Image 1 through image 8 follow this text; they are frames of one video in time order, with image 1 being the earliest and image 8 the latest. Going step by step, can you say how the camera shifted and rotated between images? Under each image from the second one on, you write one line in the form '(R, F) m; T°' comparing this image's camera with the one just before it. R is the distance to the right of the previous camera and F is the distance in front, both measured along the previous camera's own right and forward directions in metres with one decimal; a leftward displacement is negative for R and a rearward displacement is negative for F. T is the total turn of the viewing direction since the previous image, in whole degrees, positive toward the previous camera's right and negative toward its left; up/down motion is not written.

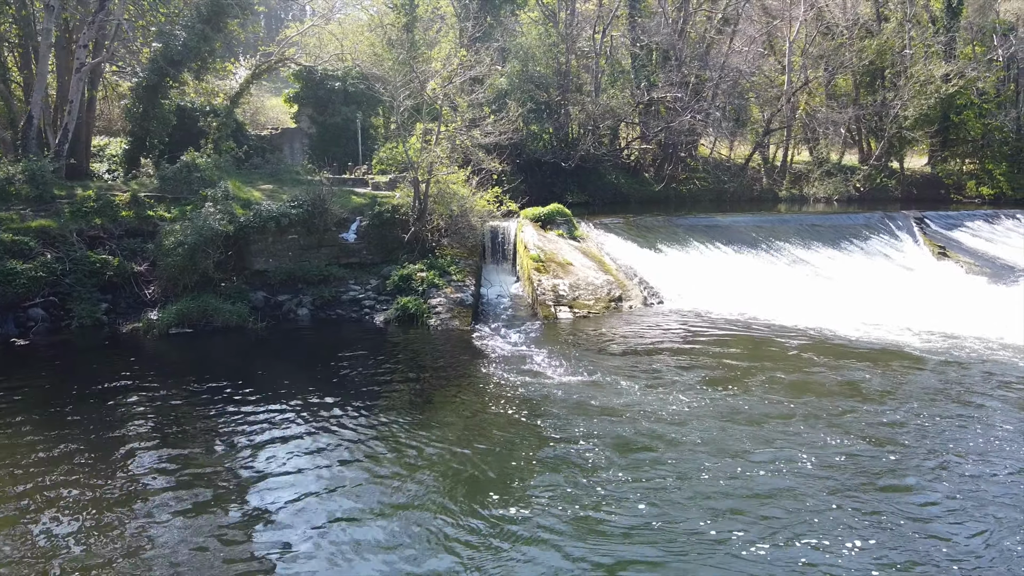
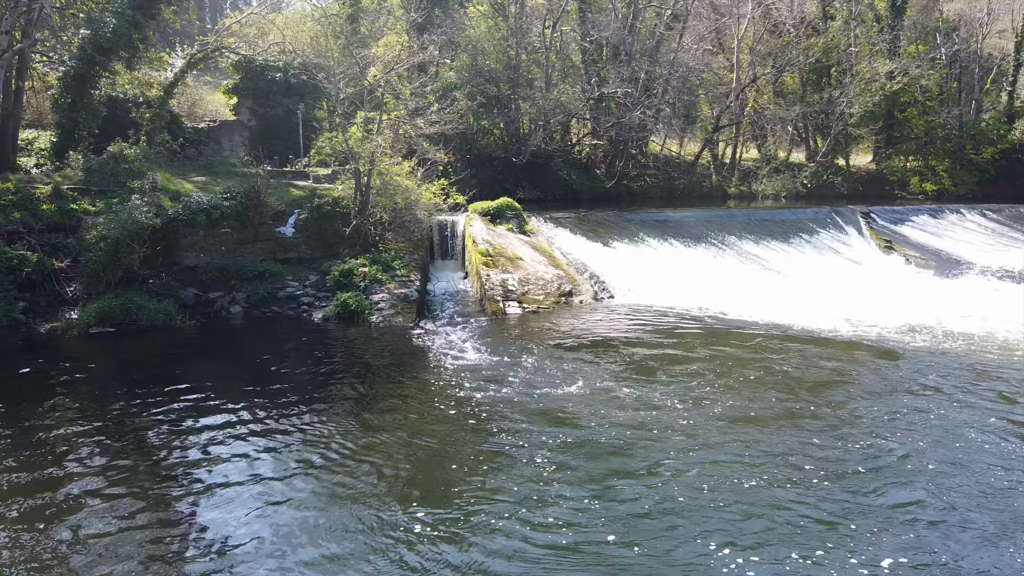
(+0.1, +0.4) m; +3°
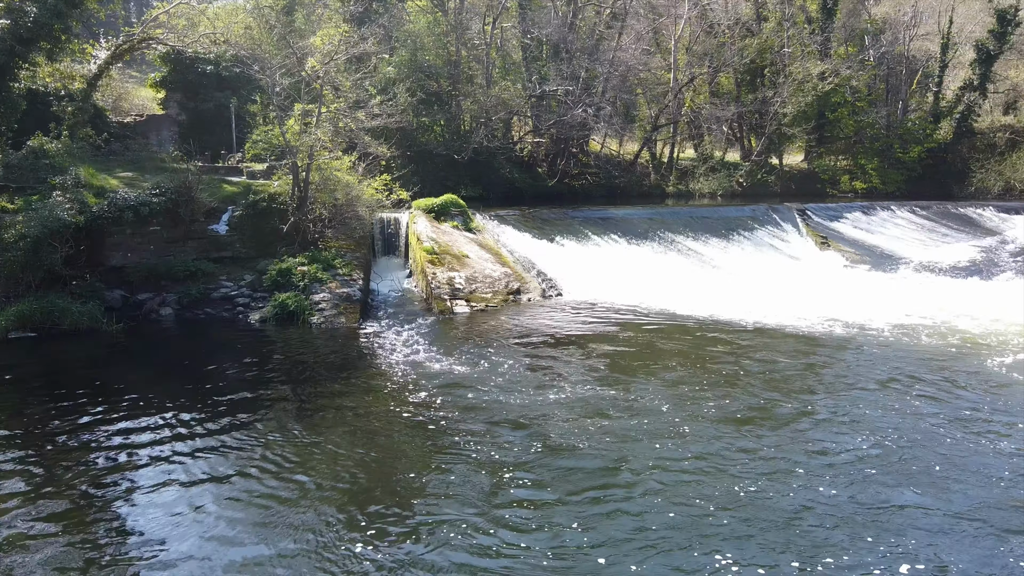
(-0.1, +0.3) m; +4°
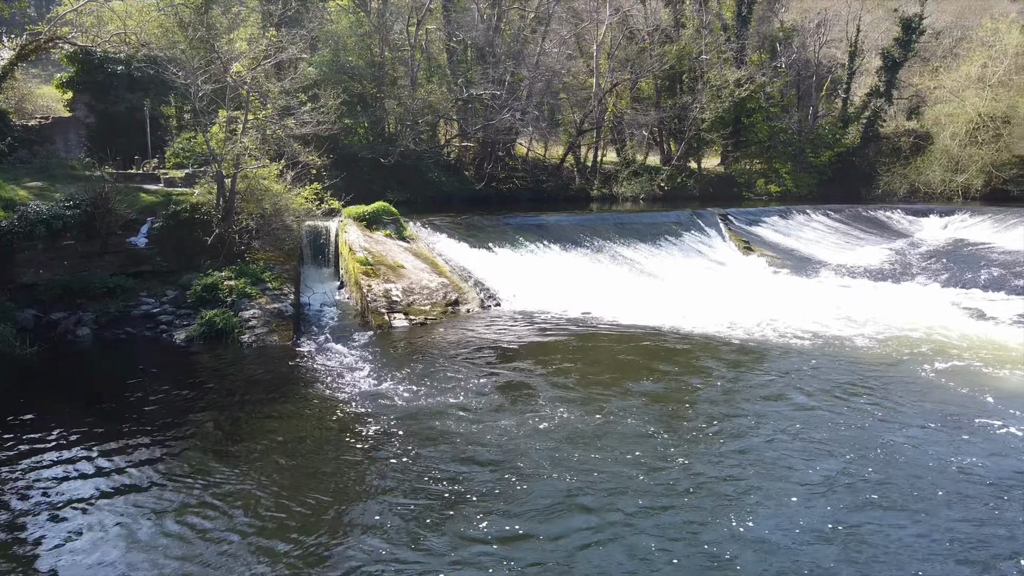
(-0.3, +0.2) m; +6°
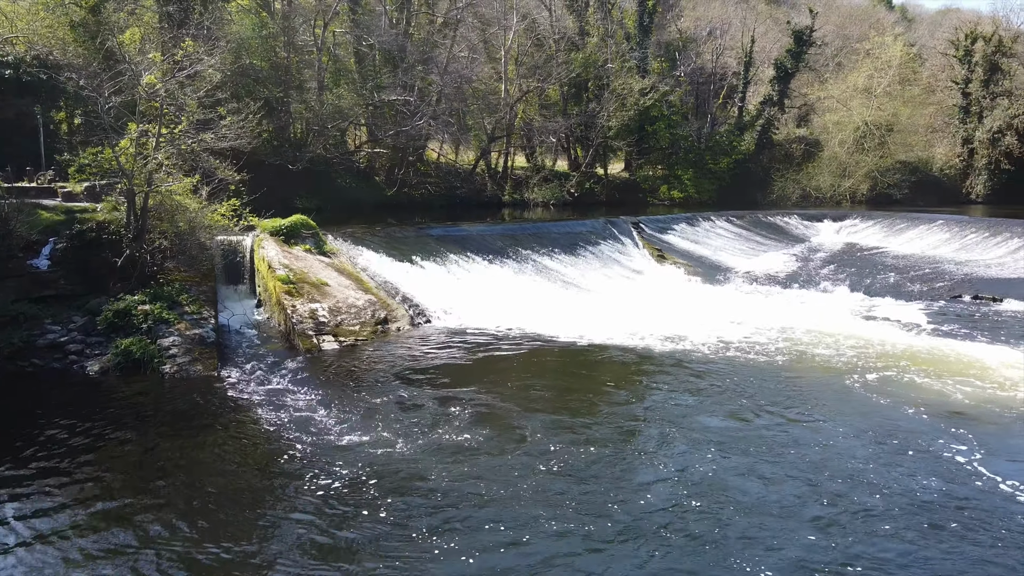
(-0.4, +0.2) m; +7°
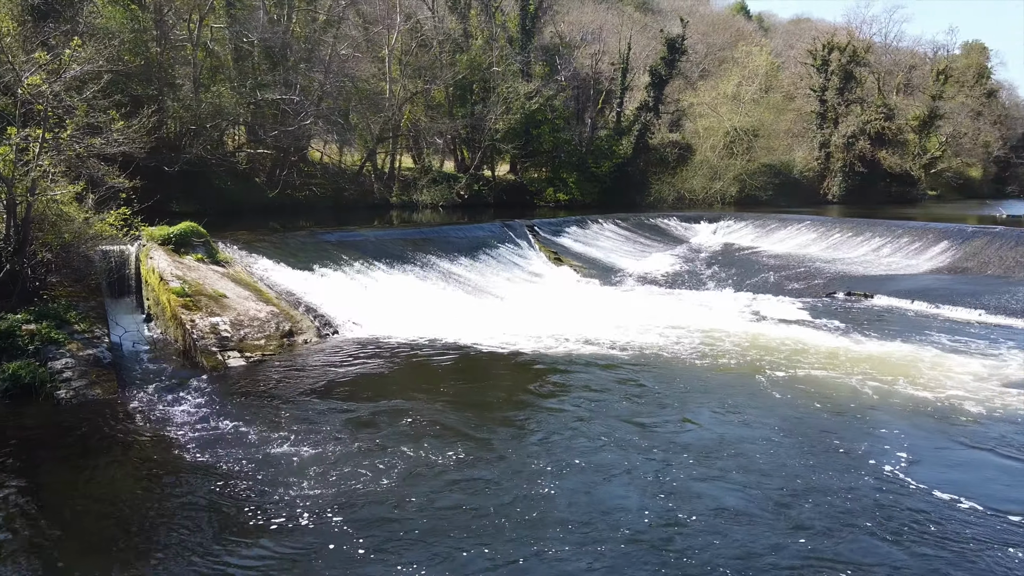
(-0.5, +0.1) m; +9°
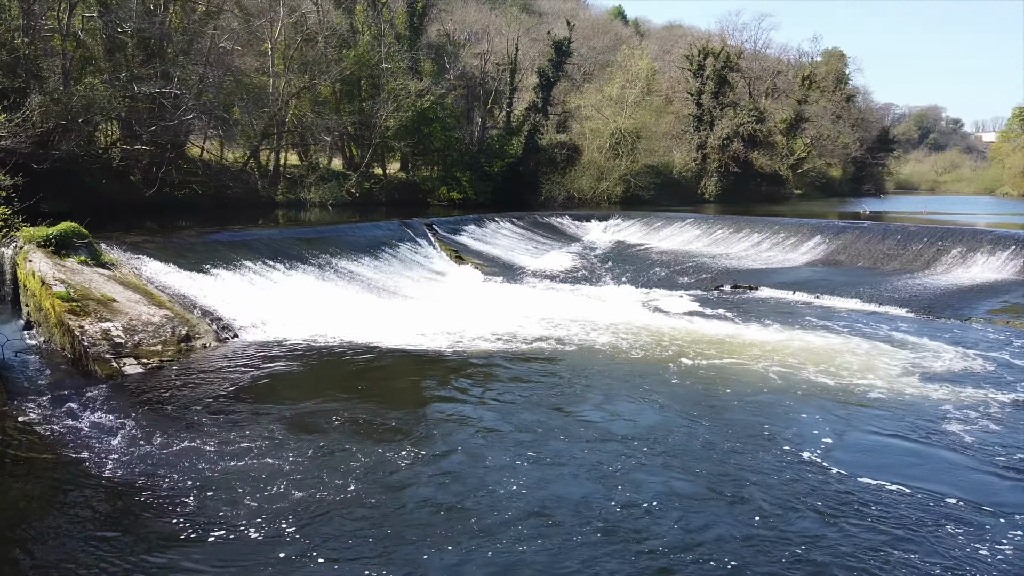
(-0.4, 0.0) m; +8°
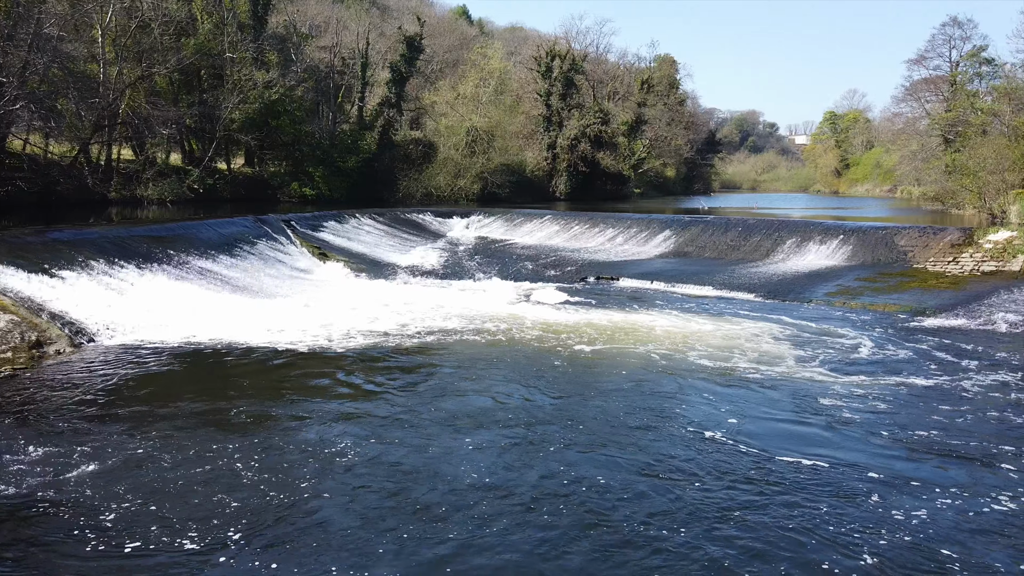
(-0.6, -0.2) m; +11°
